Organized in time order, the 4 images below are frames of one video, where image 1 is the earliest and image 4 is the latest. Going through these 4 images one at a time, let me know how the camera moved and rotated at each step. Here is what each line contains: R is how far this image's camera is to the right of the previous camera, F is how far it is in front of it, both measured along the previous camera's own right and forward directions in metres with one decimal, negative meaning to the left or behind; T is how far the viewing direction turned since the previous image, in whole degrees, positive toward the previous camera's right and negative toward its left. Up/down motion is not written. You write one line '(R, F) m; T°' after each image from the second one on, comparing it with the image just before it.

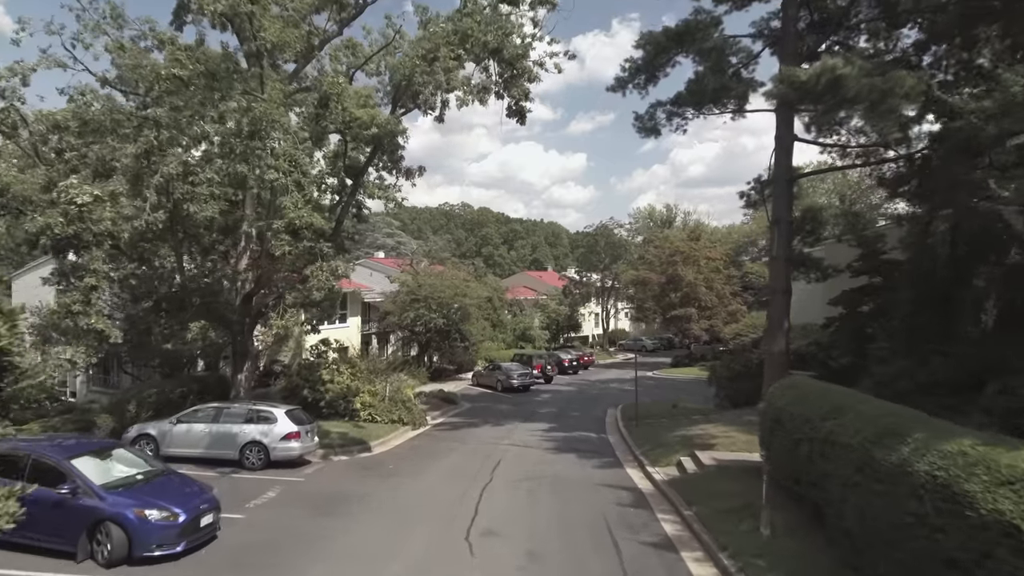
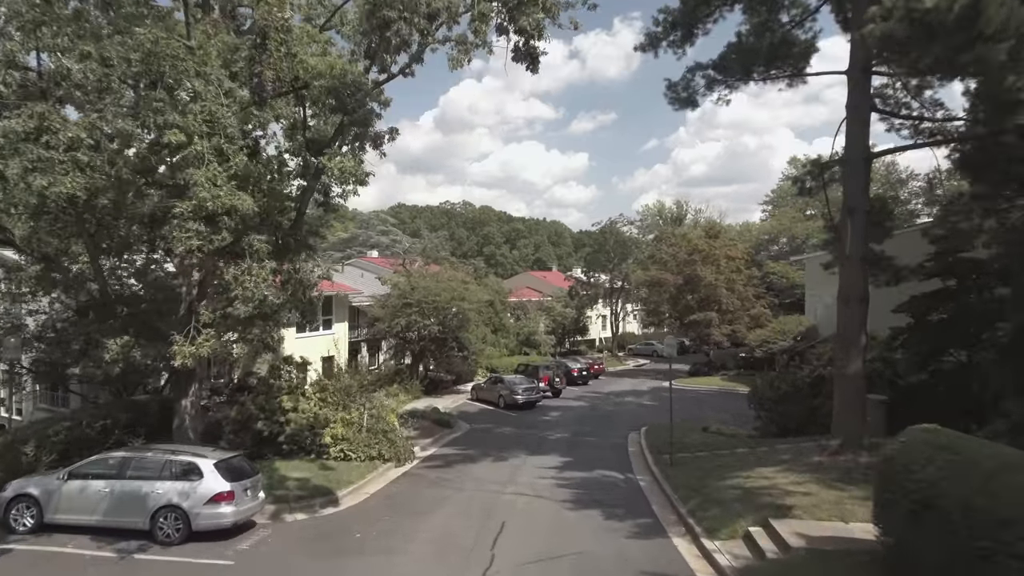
(-0.1, +3.4) m; 0°
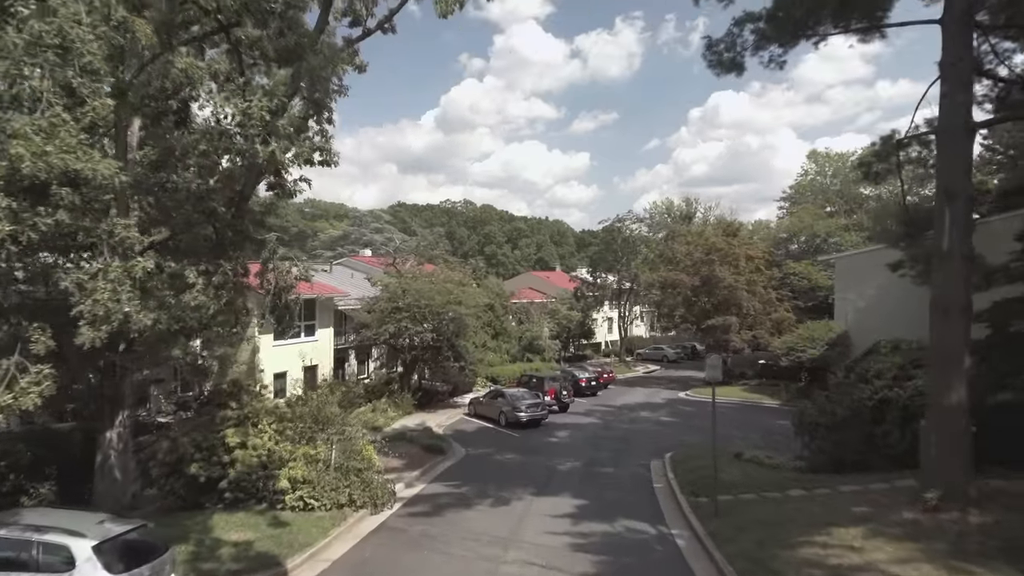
(0.0, +2.9) m; 0°
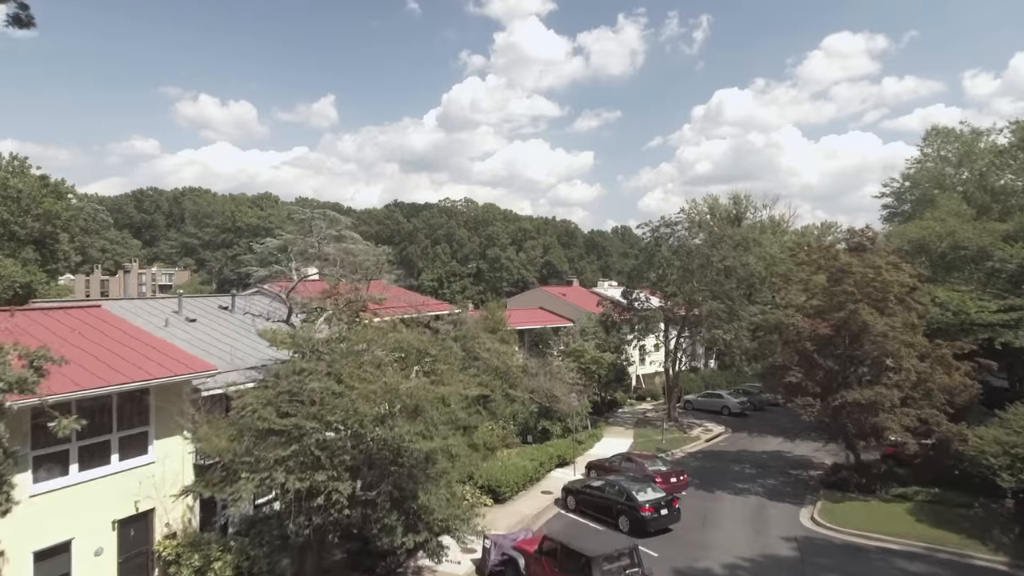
(-0.2, +13.0) m; 0°
